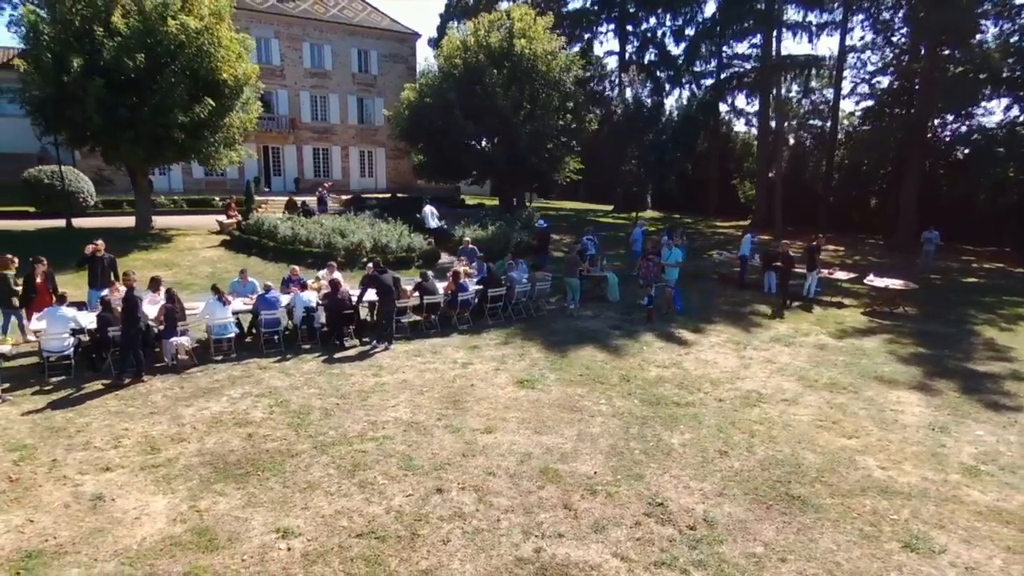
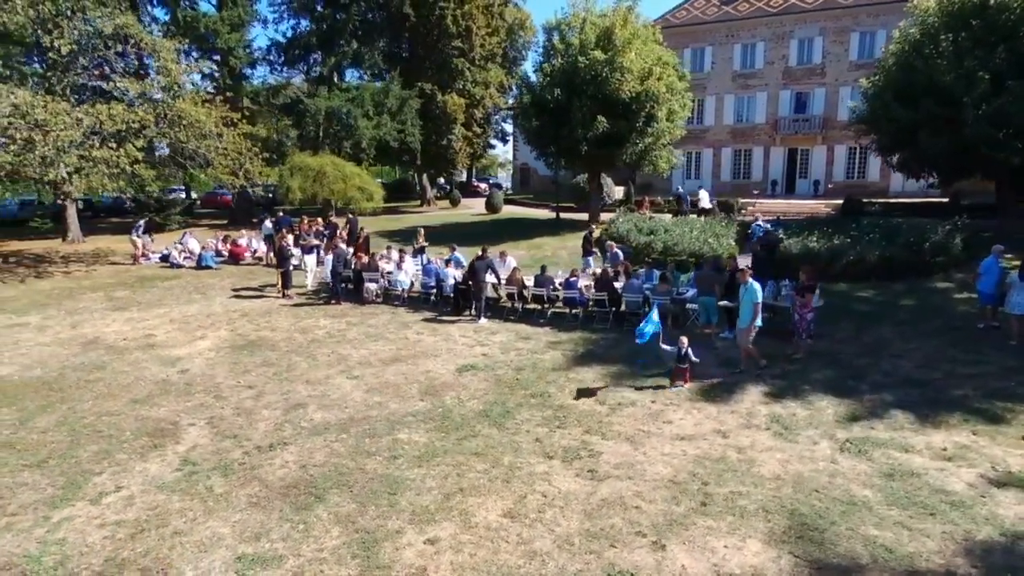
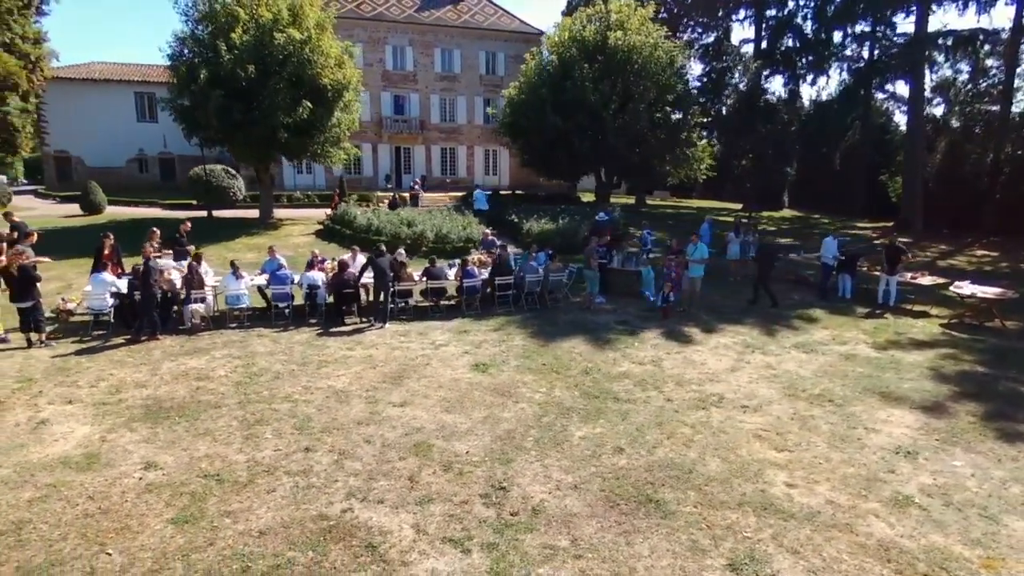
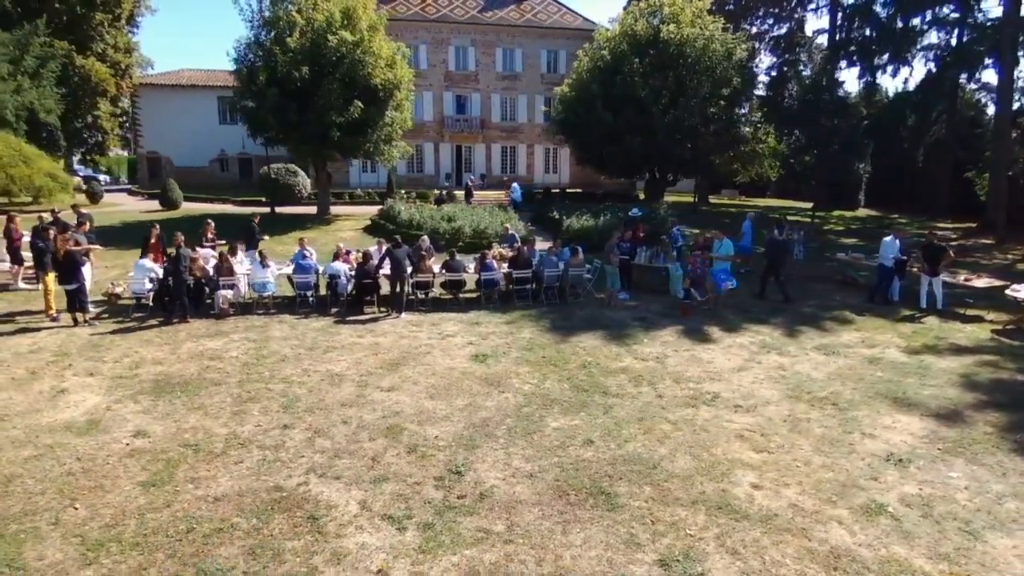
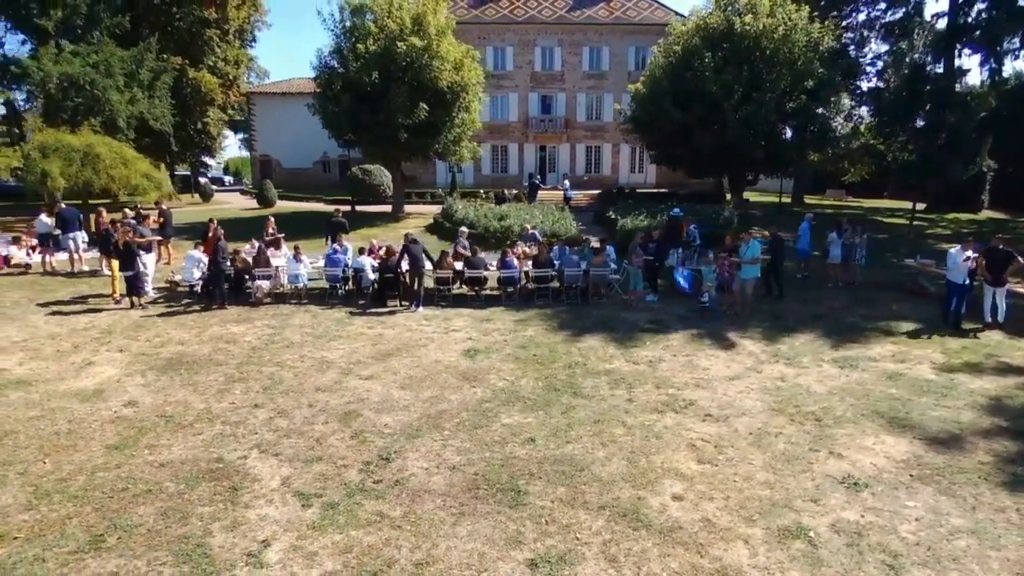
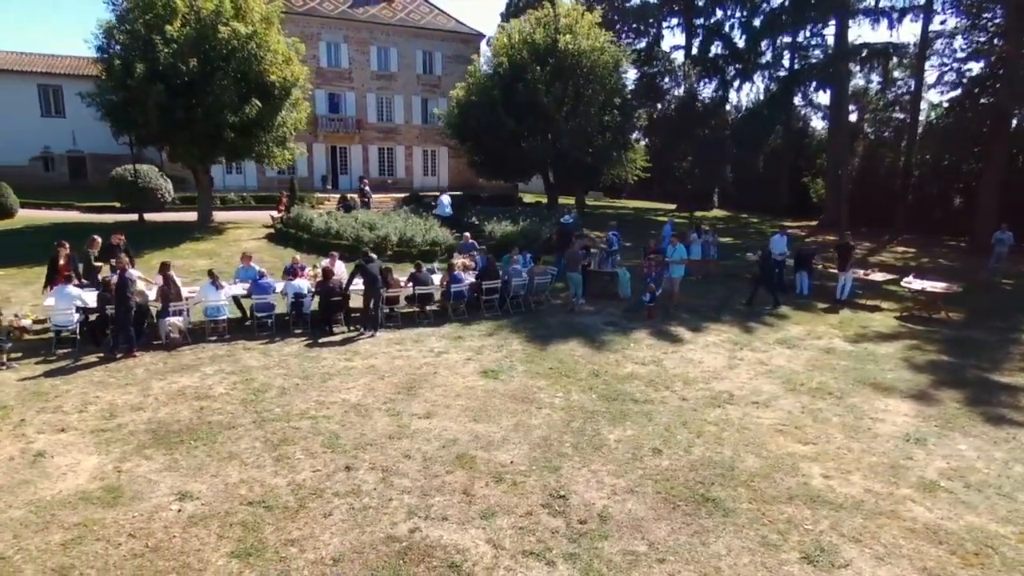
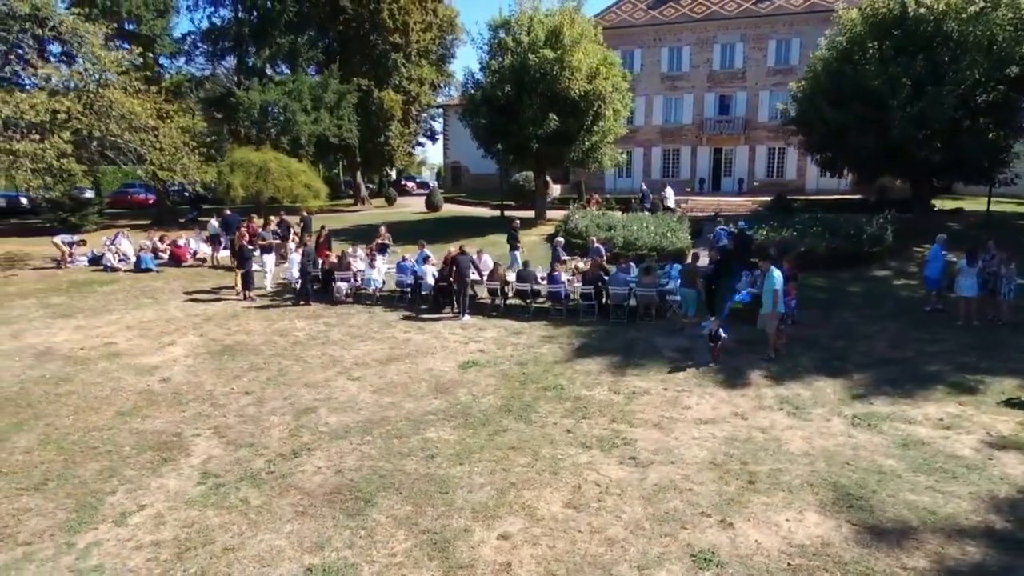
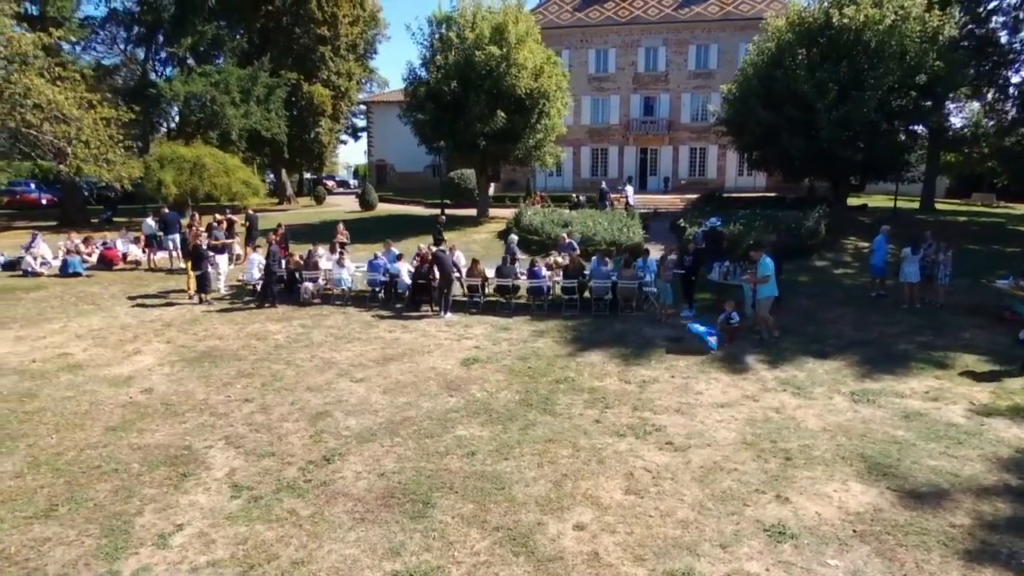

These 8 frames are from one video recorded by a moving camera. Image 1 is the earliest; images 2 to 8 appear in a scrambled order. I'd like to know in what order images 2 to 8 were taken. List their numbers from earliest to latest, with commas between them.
6, 3, 4, 5, 8, 7, 2
